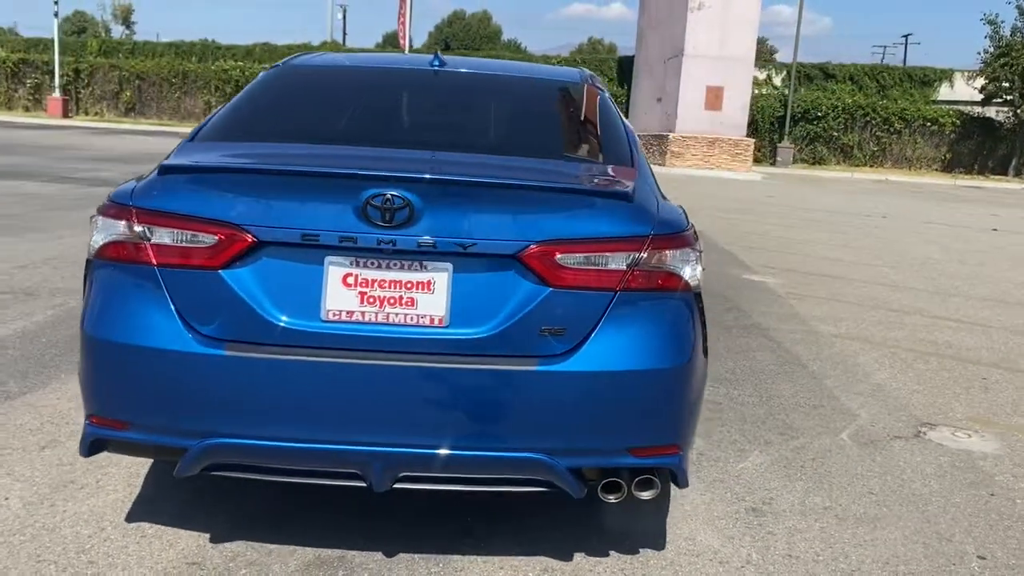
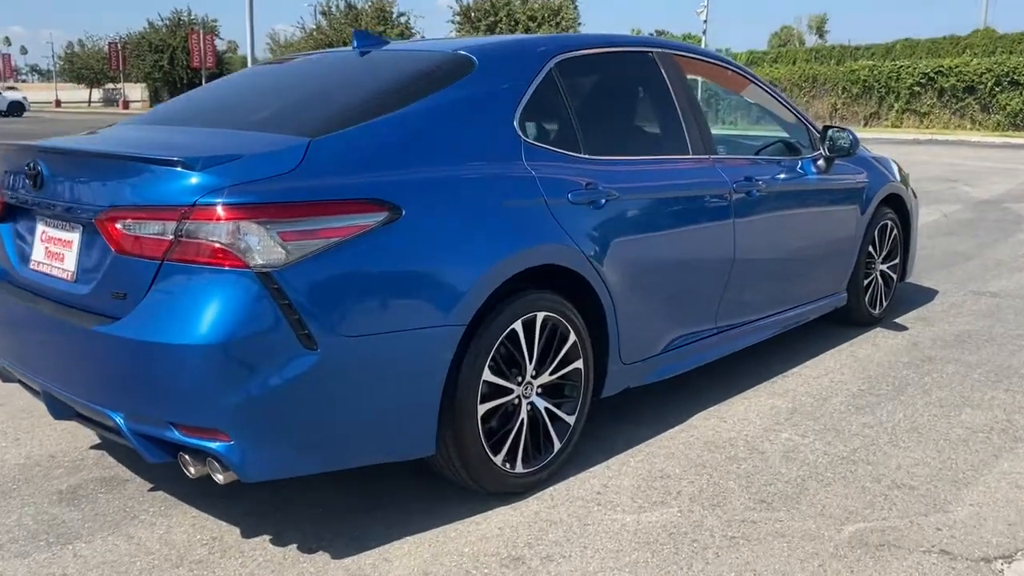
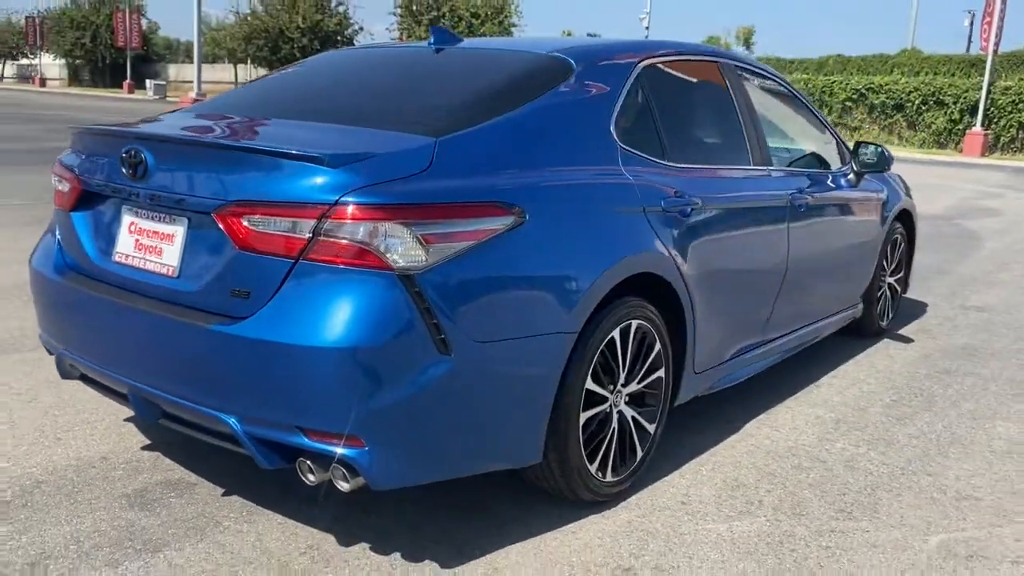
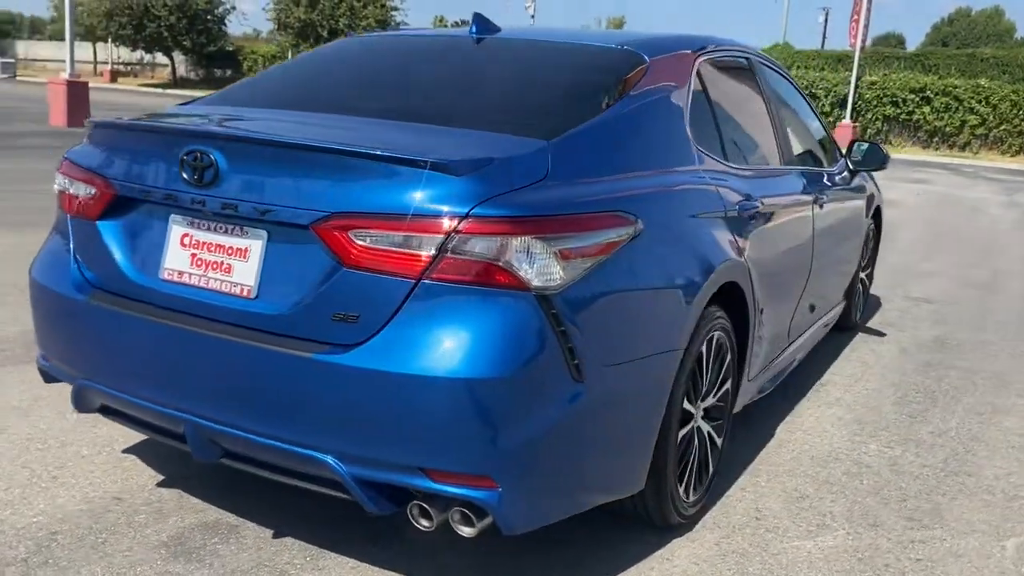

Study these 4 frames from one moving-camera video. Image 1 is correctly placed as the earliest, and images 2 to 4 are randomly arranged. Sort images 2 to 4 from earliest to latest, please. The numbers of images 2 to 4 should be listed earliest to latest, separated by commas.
4, 3, 2
